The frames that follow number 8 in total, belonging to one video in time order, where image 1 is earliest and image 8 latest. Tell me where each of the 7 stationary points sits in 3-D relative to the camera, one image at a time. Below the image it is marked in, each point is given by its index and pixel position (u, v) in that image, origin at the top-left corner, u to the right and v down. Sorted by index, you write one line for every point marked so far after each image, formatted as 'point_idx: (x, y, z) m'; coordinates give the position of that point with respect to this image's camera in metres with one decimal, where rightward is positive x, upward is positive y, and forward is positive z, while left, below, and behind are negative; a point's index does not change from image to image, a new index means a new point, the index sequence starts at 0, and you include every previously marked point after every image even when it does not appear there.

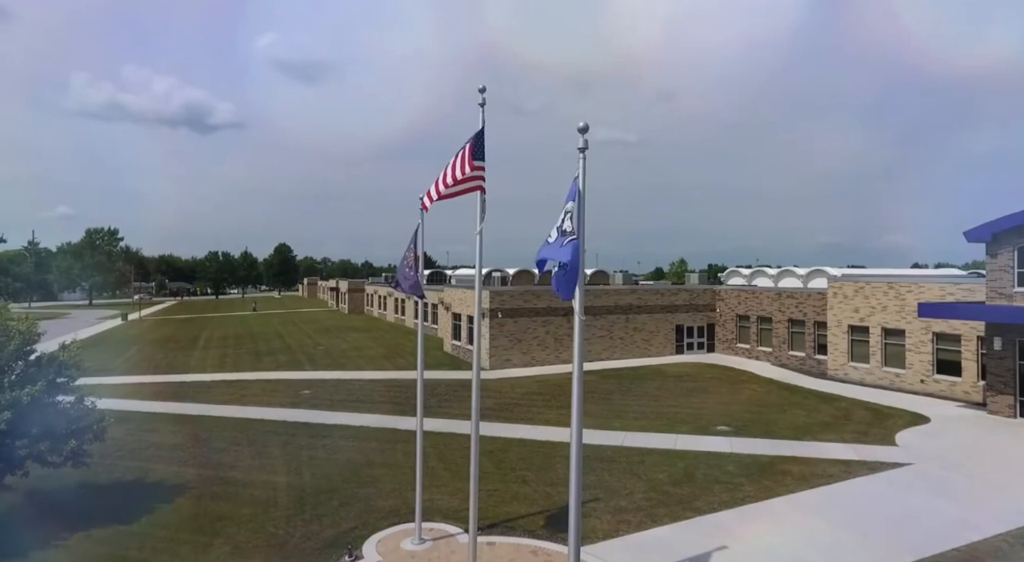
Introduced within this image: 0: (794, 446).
0: (+7.1, -4.1, +16.8) m
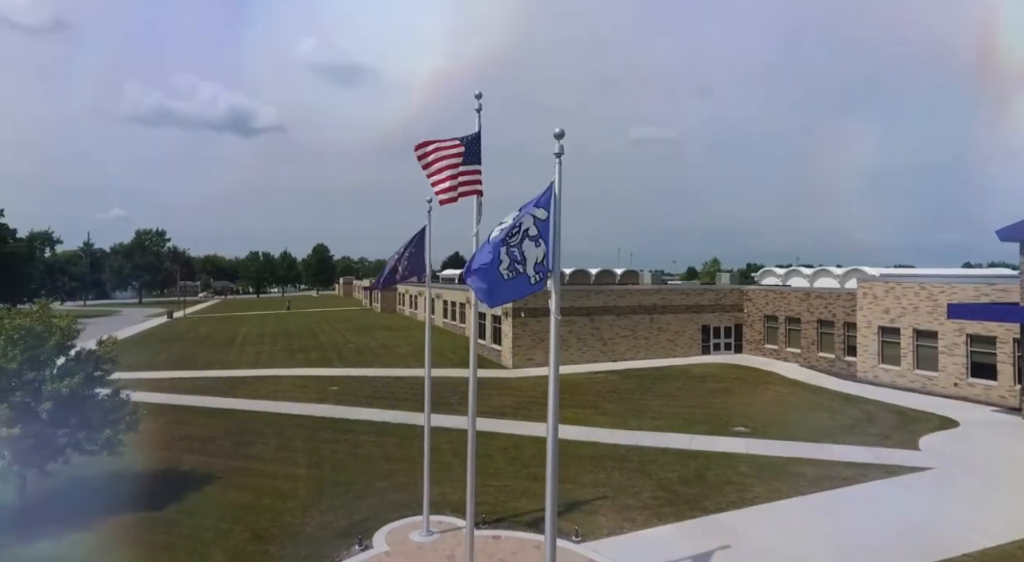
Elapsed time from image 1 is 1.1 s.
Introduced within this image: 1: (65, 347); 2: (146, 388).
0: (+7.5, -4.2, +16.7) m
1: (-8.3, -1.2, +12.7) m
2: (-10.9, -3.2, +19.9) m
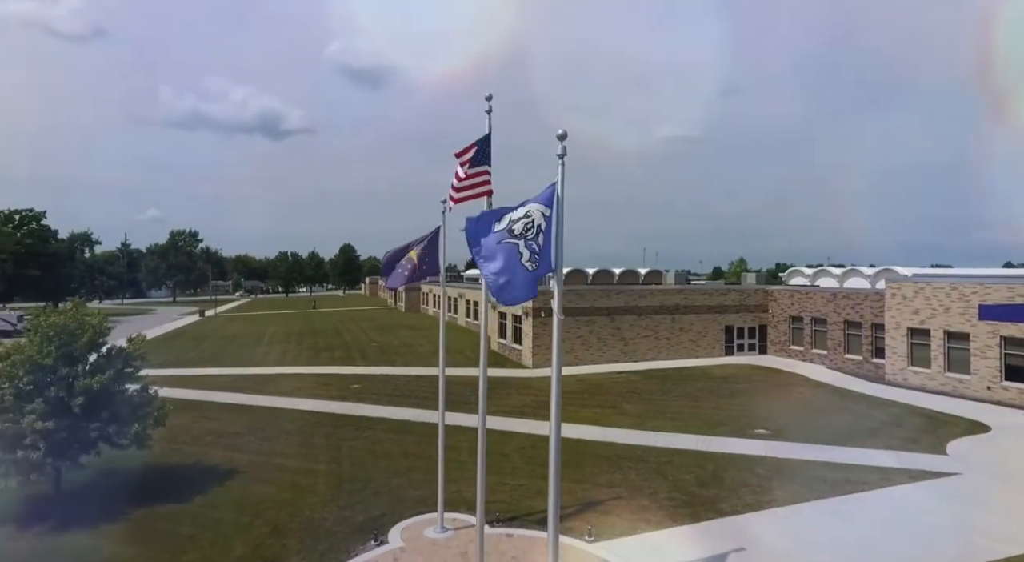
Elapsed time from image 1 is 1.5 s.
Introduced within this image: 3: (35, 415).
0: (+7.9, -4.2, +16.5) m
1: (-8.0, -1.2, +13.2) m
2: (-10.3, -3.2, +20.5) m
3: (-8.4, -2.4, +12.1) m
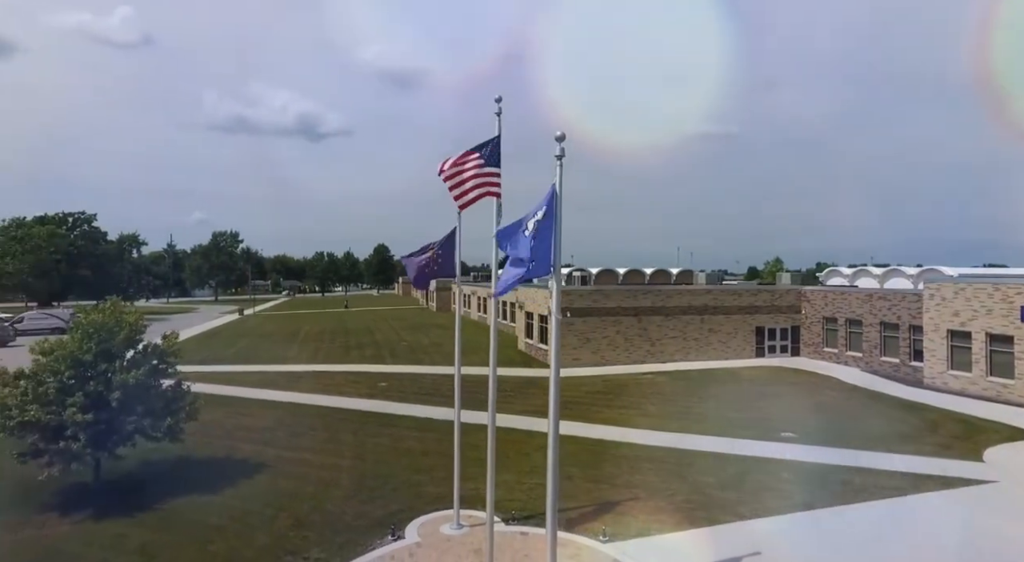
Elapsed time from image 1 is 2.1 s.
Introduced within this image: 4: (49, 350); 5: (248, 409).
0: (+8.4, -4.2, +16.1) m
1: (-7.7, -1.2, +13.8) m
2: (-9.5, -3.2, +21.2) m
3: (-8.1, -2.4, +12.7) m
4: (-8.9, -1.3, +13.1) m
5: (-7.6, -3.7, +19.3) m
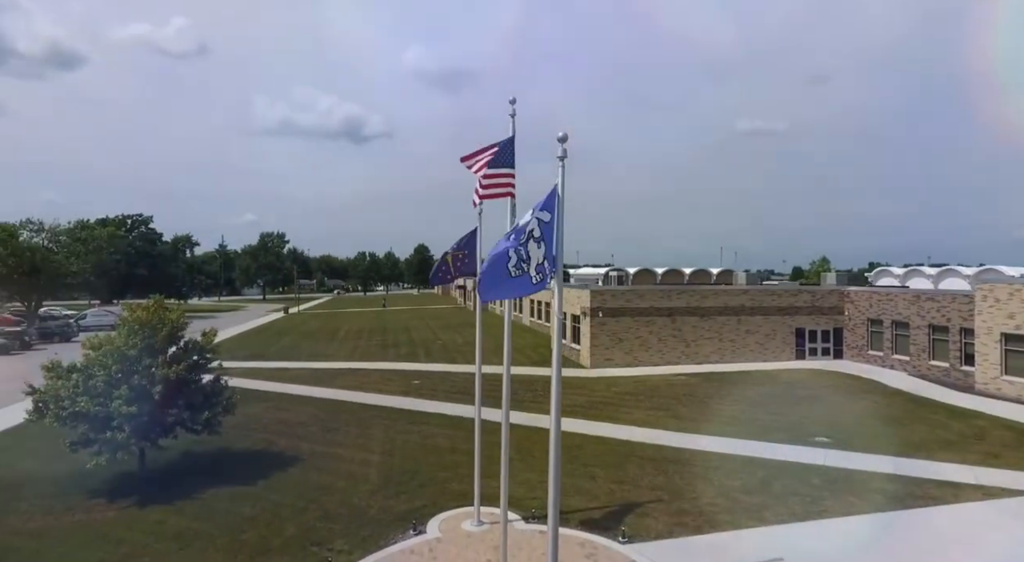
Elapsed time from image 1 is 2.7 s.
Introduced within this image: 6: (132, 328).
0: (+9.0, -4.2, +15.5) m
1: (-7.3, -1.2, +14.5) m
2: (-8.5, -3.2, +22.0) m
3: (-7.8, -2.4, +13.4) m
4: (-8.5, -1.3, +13.8) m
5: (-6.7, -3.6, +19.9) m
6: (-7.9, -1.0, +14.0) m
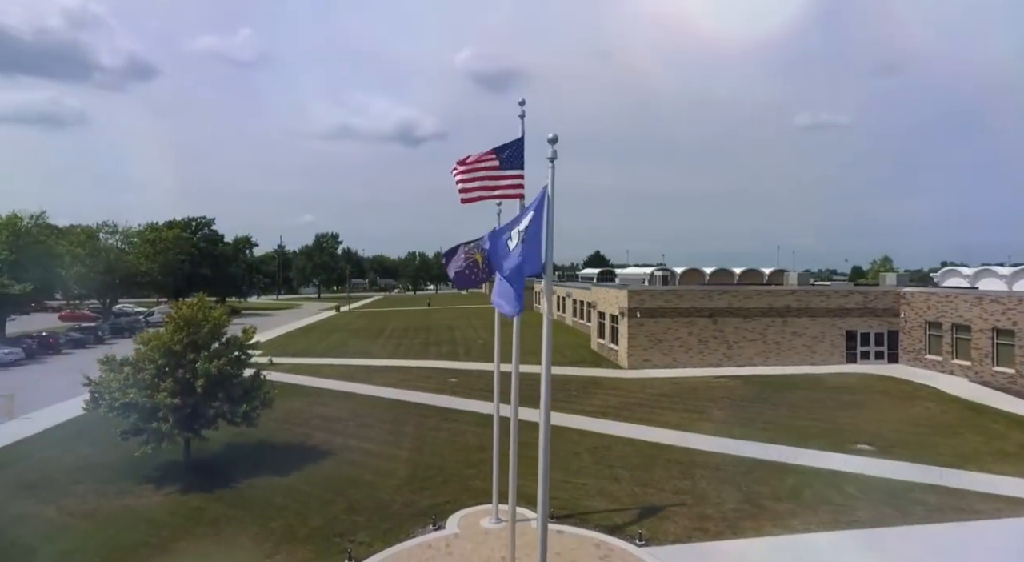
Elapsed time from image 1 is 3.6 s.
0: (+9.5, -4.2, +14.7) m
1: (-6.8, -1.2, +15.2) m
2: (-7.3, -3.1, +22.8) m
3: (-7.4, -2.4, +14.2) m
4: (-8.1, -1.3, +14.7) m
5: (-5.7, -3.6, +20.6) m
6: (-7.5, -1.0, +14.8) m
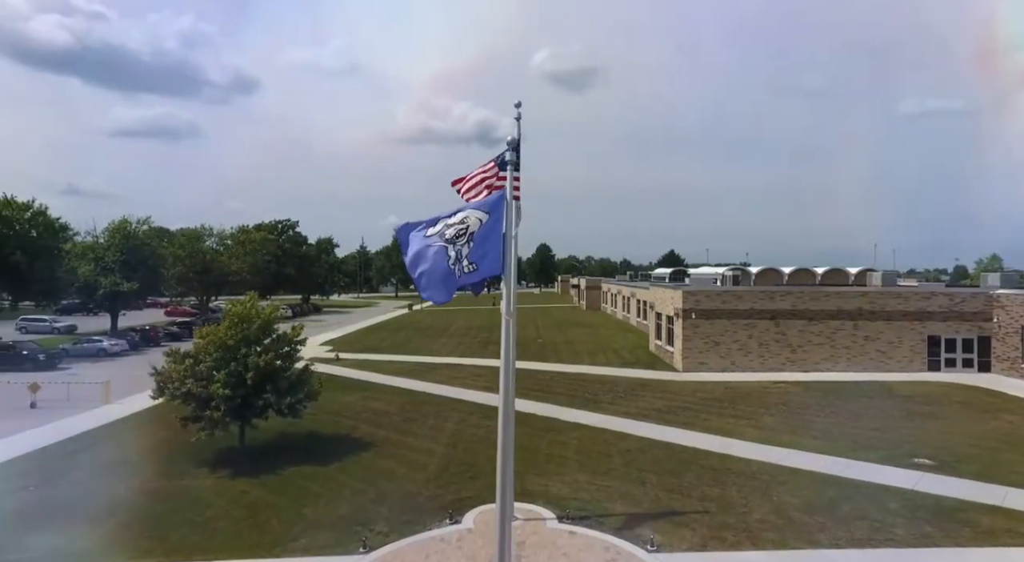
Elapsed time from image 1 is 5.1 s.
0: (+9.9, -4.2, +13.2) m
1: (-6.1, -1.2, +16.2) m
2: (-5.4, -3.1, +23.9) m
3: (-6.8, -2.3, +15.3) m
4: (-7.5, -1.3, +15.9) m
5: (-4.2, -3.6, +21.4) m
6: (-6.8, -0.9, +15.9) m
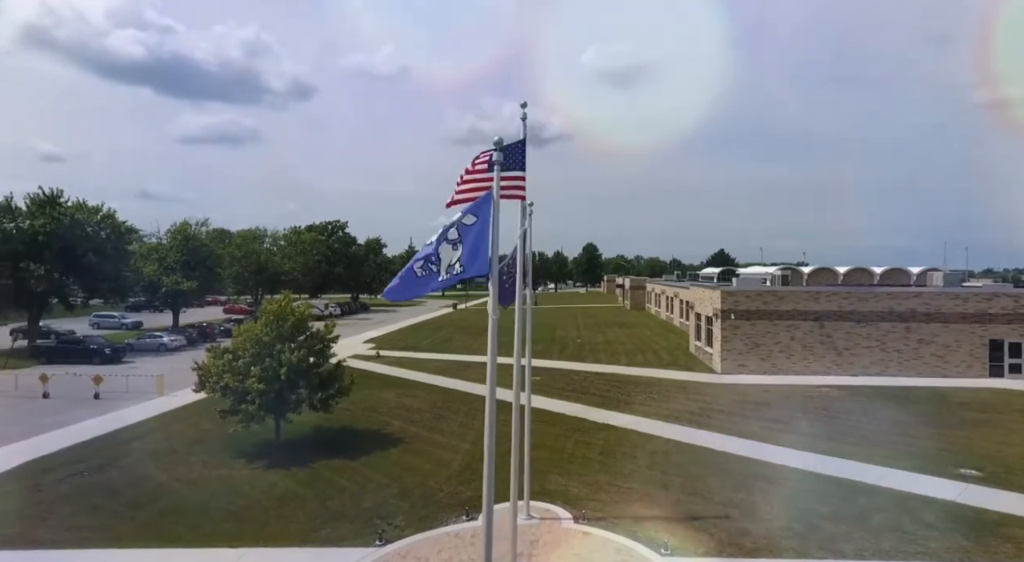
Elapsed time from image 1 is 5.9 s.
0: (+10.1, -4.2, +12.2) m
1: (-5.5, -1.1, +16.7) m
2: (-4.1, -3.0, +24.2) m
3: (-6.3, -2.3, +15.9) m
4: (-6.9, -1.2, +16.5) m
5: (-3.1, -3.5, +21.6) m
6: (-6.3, -0.8, +16.5) m
